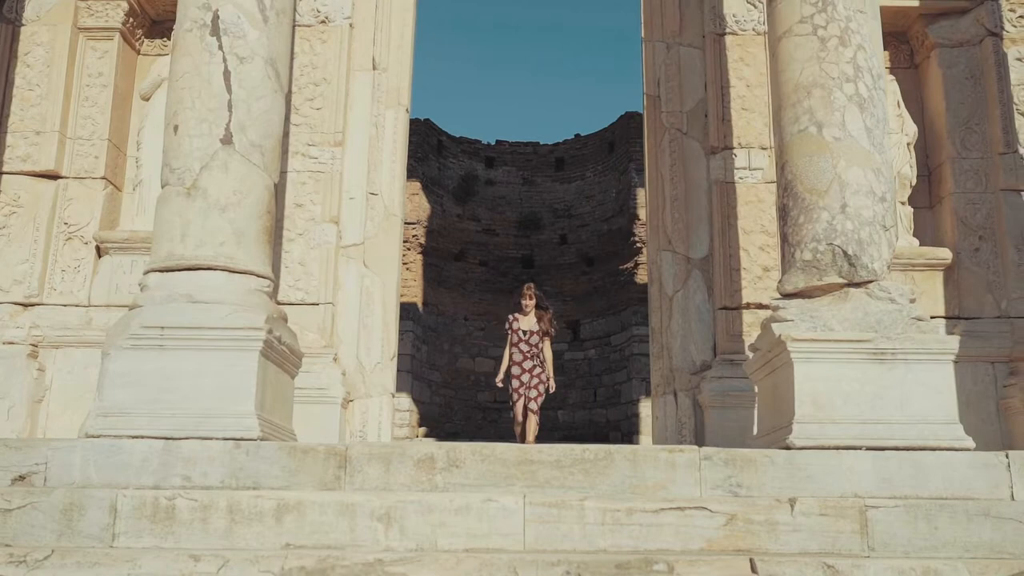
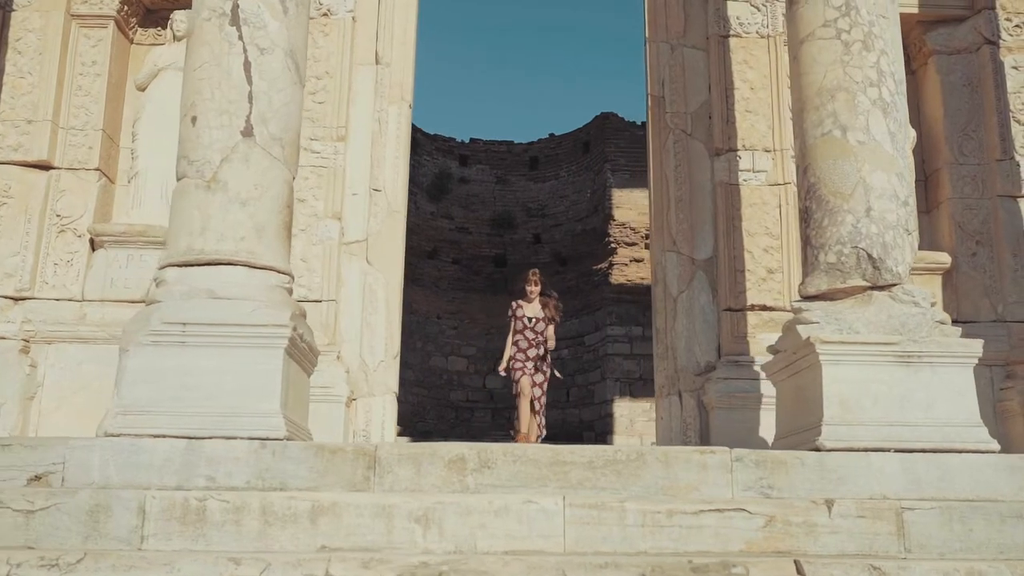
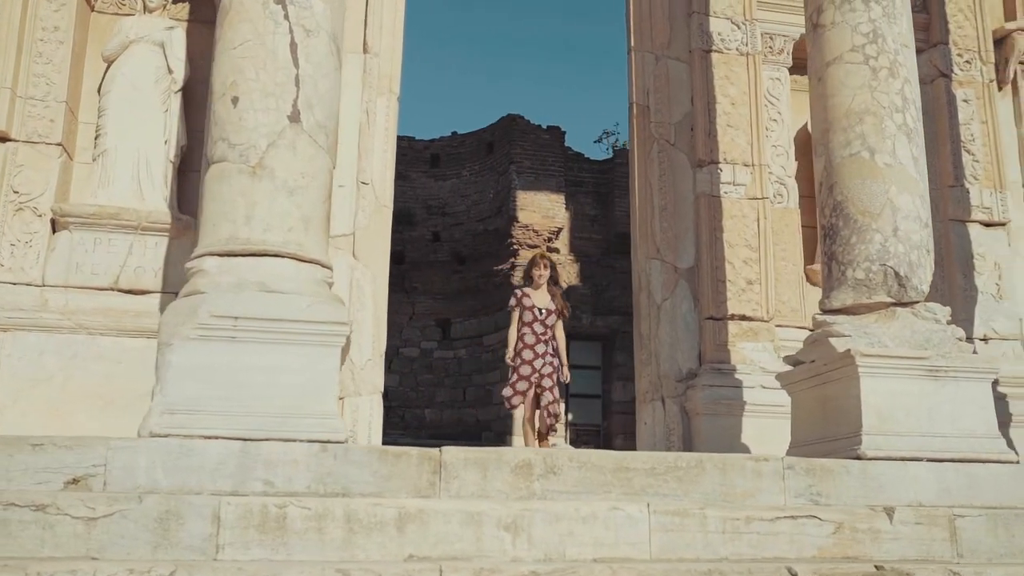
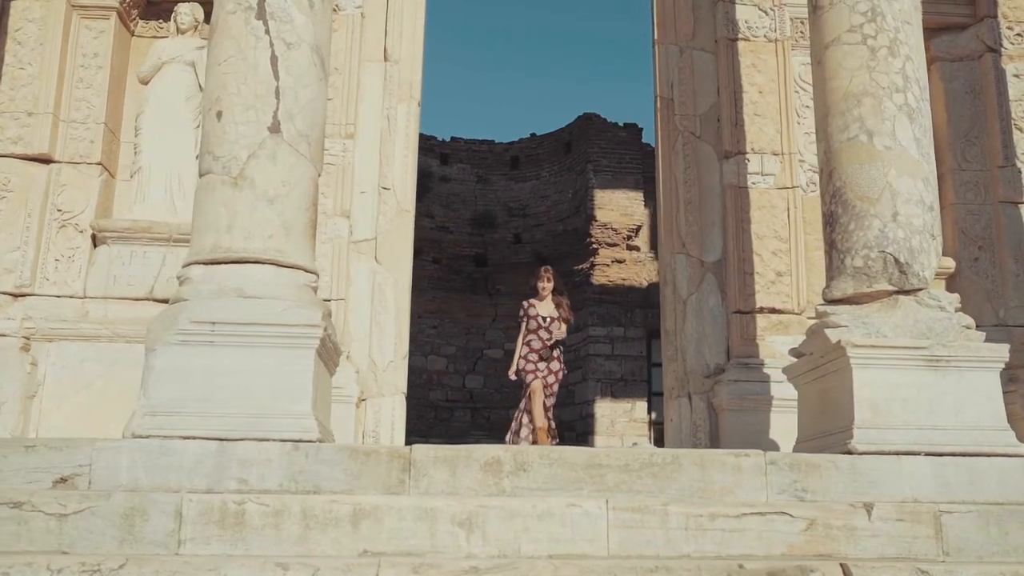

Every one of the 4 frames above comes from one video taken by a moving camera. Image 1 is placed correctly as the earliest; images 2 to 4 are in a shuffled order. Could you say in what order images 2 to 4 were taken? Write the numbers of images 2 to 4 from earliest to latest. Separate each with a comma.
2, 4, 3
